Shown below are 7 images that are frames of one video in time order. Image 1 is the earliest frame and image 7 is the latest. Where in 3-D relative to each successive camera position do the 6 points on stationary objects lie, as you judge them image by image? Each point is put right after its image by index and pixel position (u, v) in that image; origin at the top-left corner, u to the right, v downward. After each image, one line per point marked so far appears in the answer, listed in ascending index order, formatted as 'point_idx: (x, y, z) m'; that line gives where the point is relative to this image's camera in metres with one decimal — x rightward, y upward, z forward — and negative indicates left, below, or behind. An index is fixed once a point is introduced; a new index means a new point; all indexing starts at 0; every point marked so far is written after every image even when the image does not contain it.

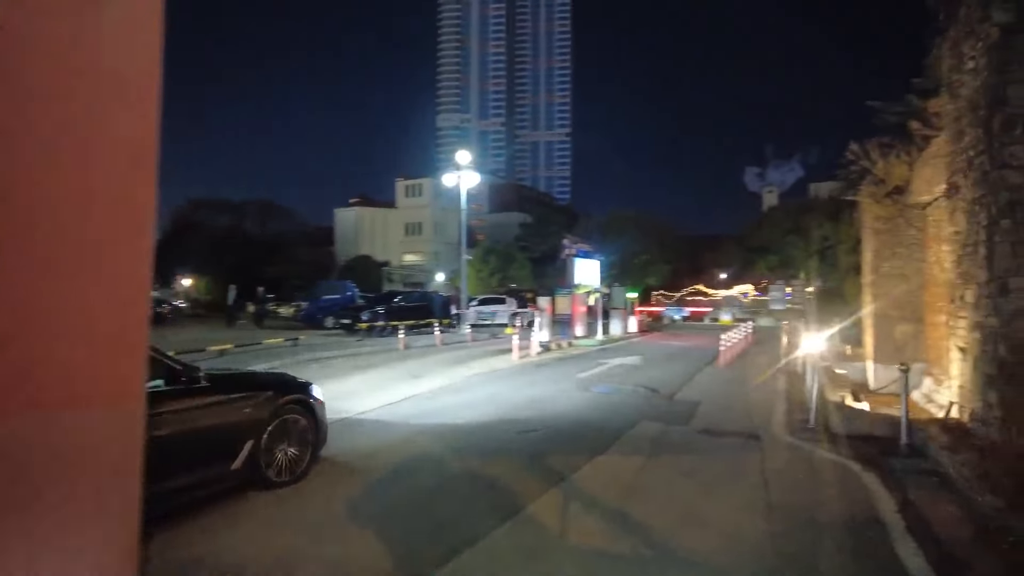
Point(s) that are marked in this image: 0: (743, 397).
0: (+3.5, -1.7, +11.6) m
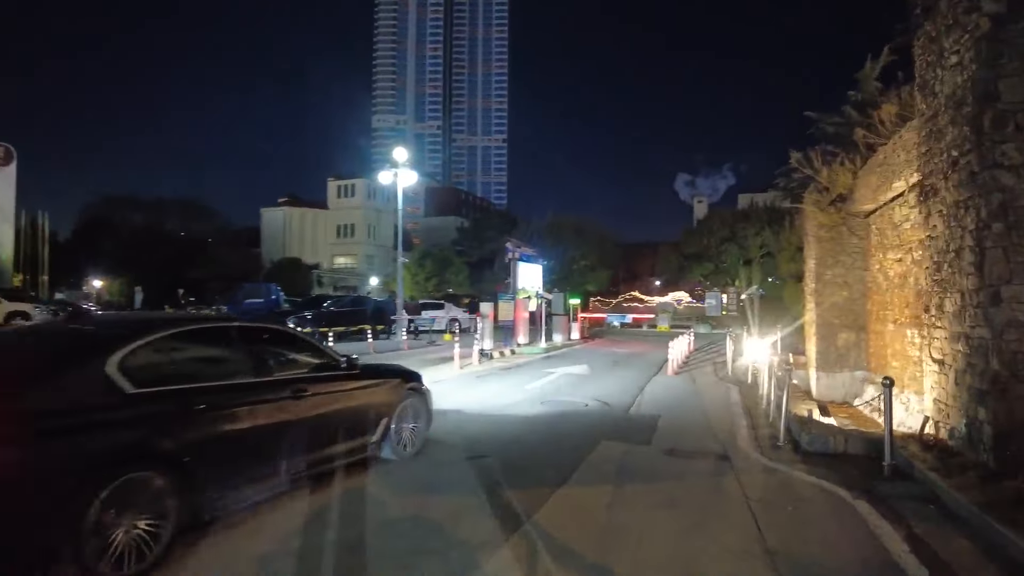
0: (+2.7, -1.8, +11.0) m
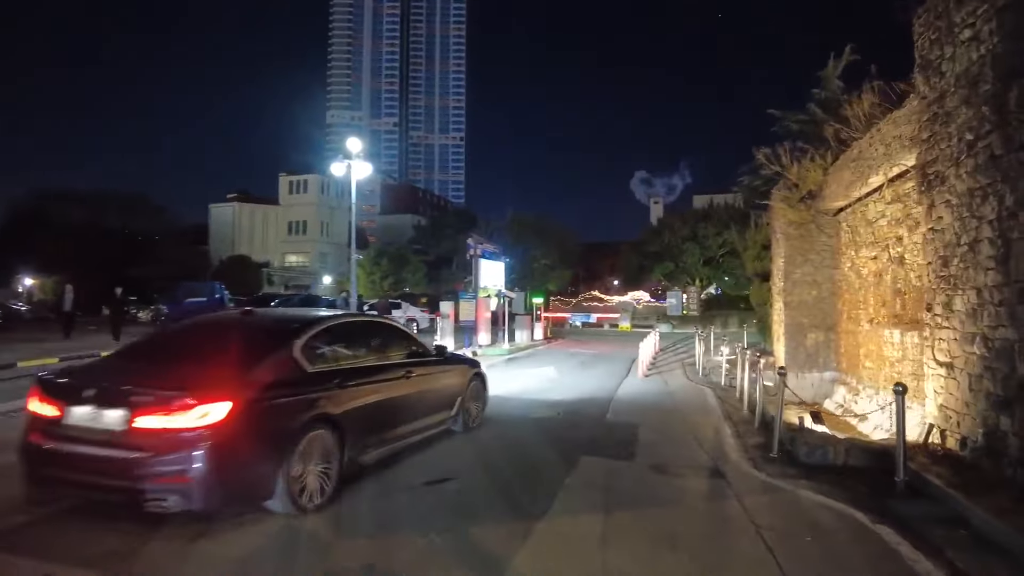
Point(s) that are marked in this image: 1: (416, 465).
0: (+2.2, -1.7, +10.2) m
1: (-0.8, -1.6, +7.0) m
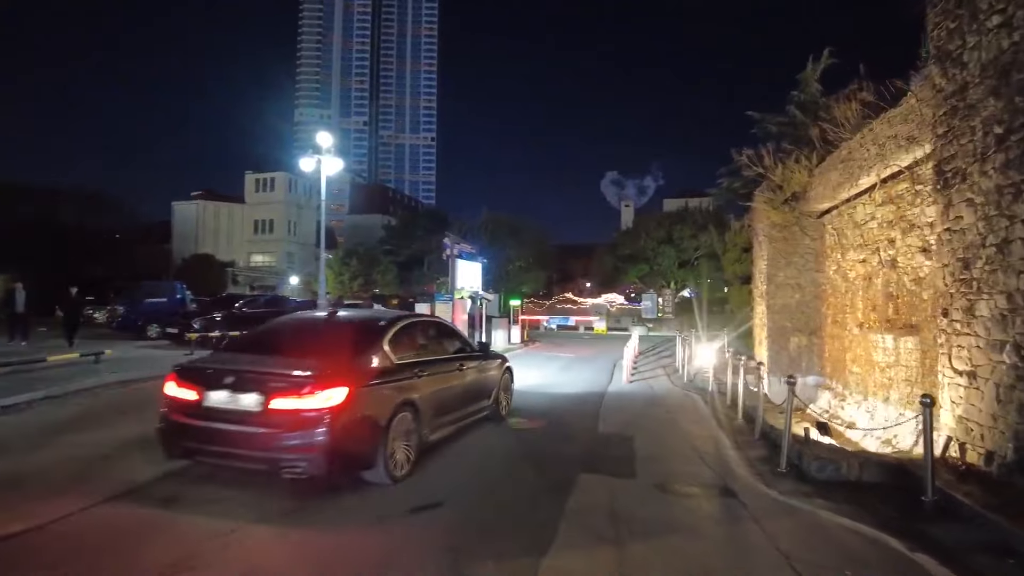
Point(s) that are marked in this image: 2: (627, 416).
0: (+2.0, -1.8, +9.7) m
1: (-0.9, -1.6, +6.3) m
2: (+1.6, -1.8, +10.7) m
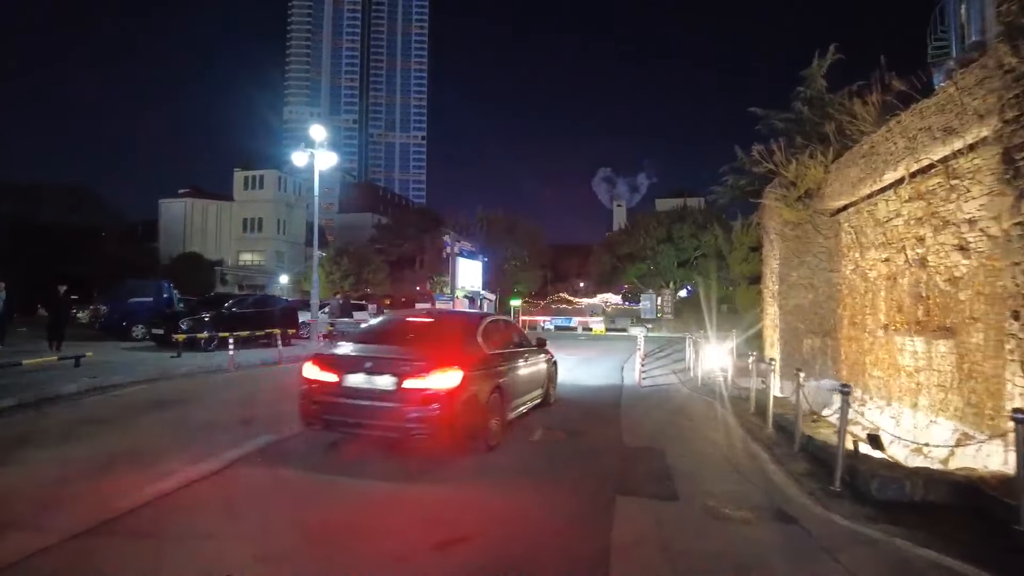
0: (+2.2, -1.7, +9.0) m
1: (-0.7, -1.6, +5.6) m
2: (+1.8, -1.8, +10.0) m
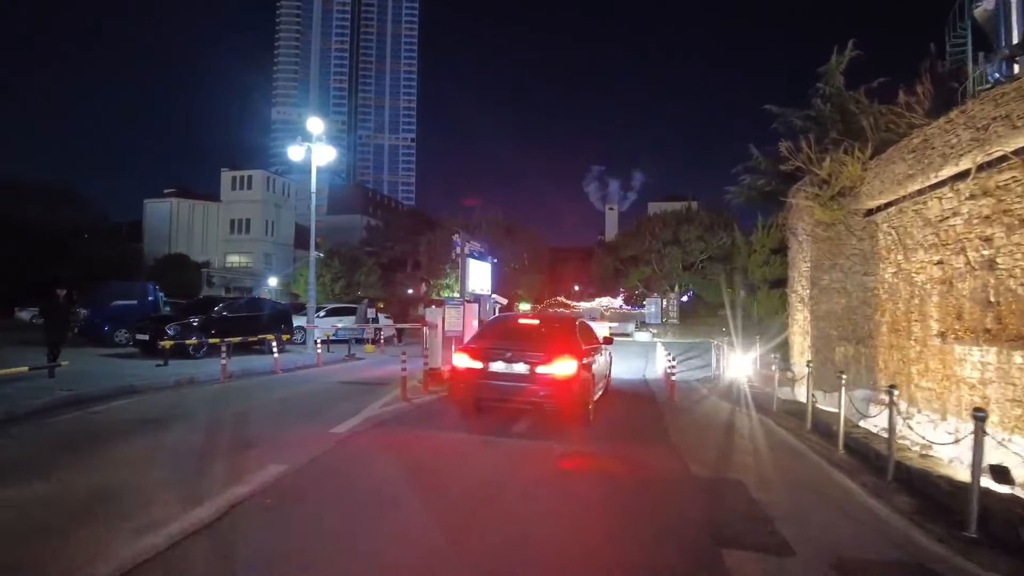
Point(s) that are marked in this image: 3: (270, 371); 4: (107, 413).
0: (+2.6, -1.8, +7.8) m
1: (-0.2, -1.6, +4.4) m
2: (+2.2, -1.8, +8.8) m
3: (-5.0, -1.7, +16.2) m
4: (-5.5, -1.7, +10.7) m
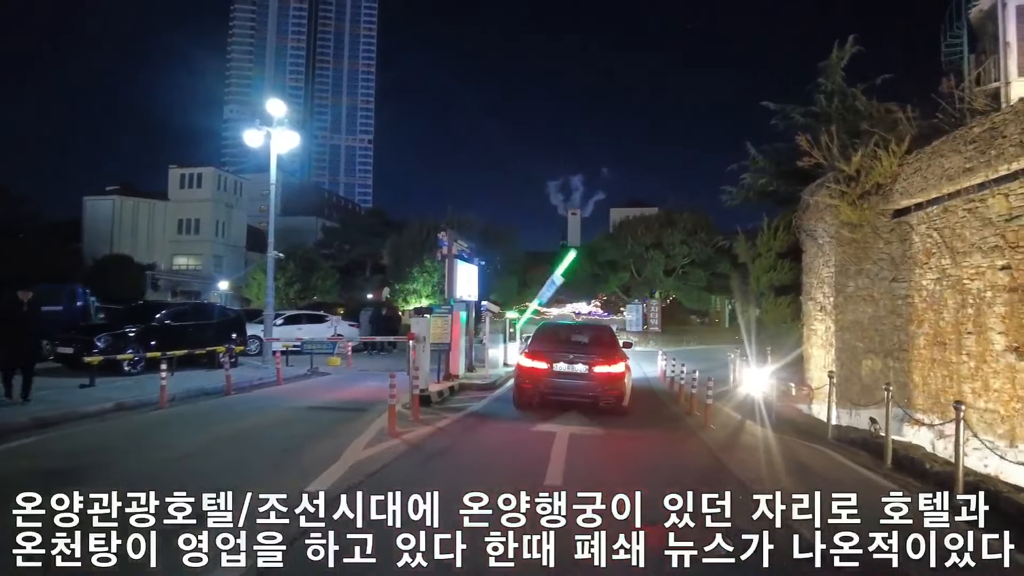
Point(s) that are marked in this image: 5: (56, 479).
0: (+3.0, -1.9, +5.9) m
1: (+0.4, -1.7, +2.3) m
2: (+2.5, -1.9, +6.9) m
3: (-5.1, -1.8, +13.8) m
4: (-5.3, -1.7, +8.3) m
5: (-4.4, -1.8, +6.8) m
